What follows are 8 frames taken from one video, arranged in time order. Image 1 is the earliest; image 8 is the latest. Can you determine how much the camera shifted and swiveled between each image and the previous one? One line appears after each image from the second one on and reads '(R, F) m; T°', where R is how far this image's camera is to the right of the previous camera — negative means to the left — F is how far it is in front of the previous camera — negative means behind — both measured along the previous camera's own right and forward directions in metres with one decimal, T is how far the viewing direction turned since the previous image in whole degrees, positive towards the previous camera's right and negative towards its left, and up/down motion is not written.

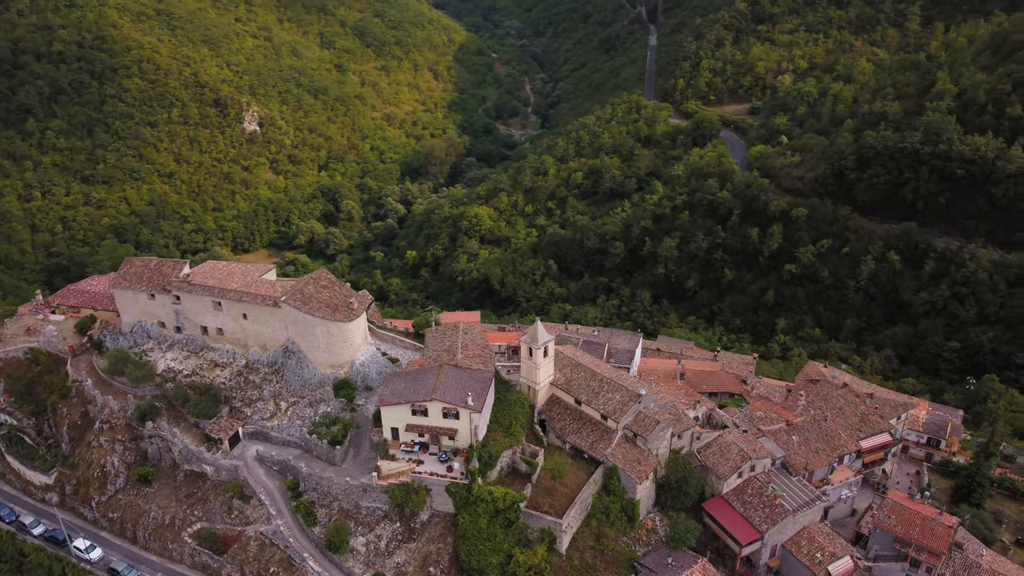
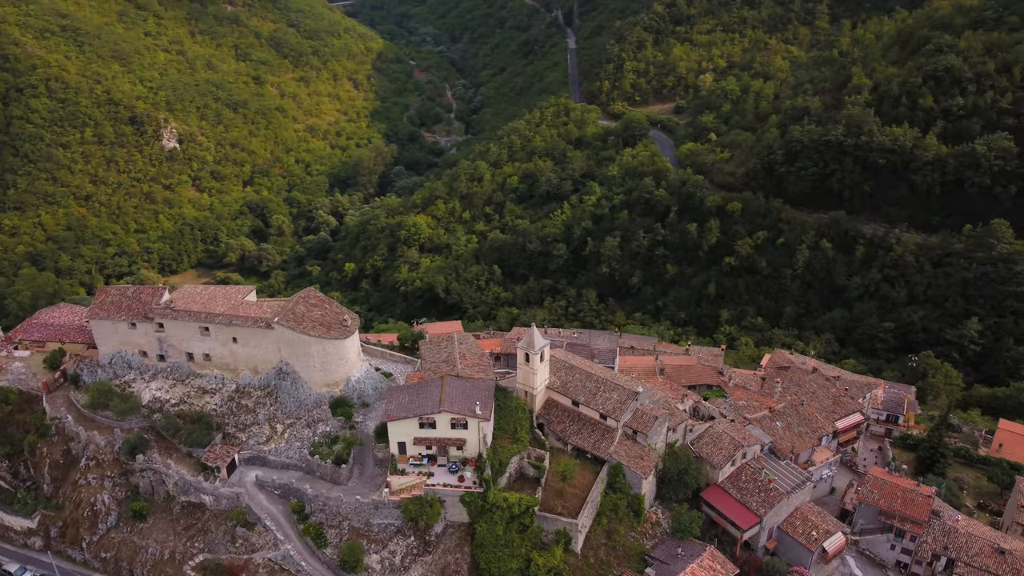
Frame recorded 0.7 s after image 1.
(-2.3, -0.2) m; +6°
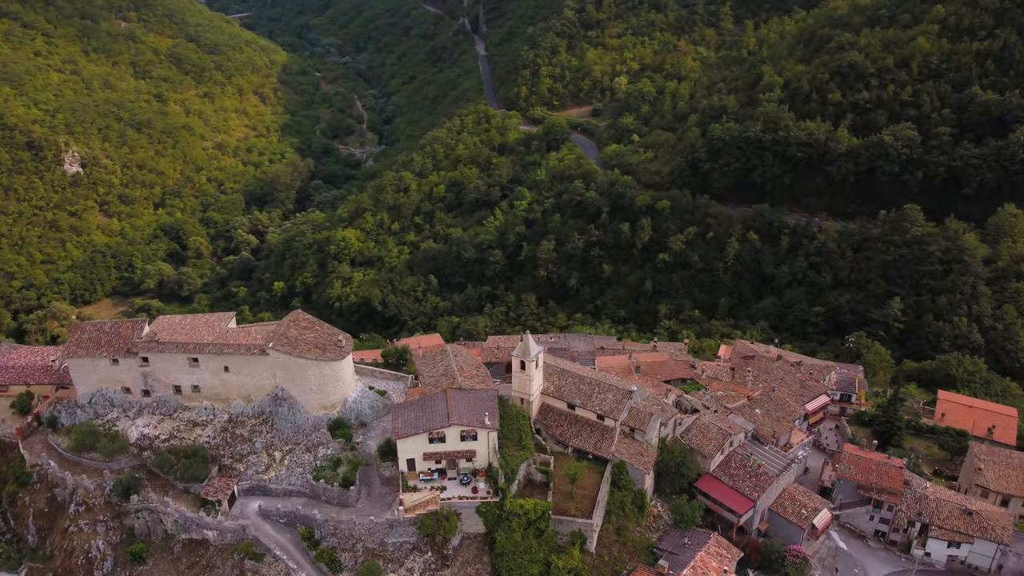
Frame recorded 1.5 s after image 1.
(-2.6, -0.2) m; +6°
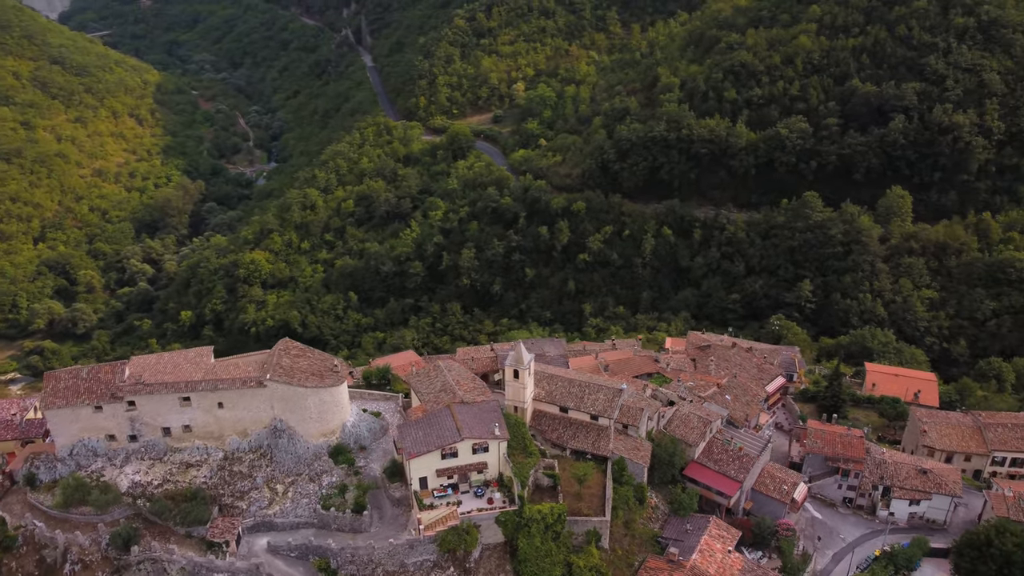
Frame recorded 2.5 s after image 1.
(-3.3, -0.2) m; +8°
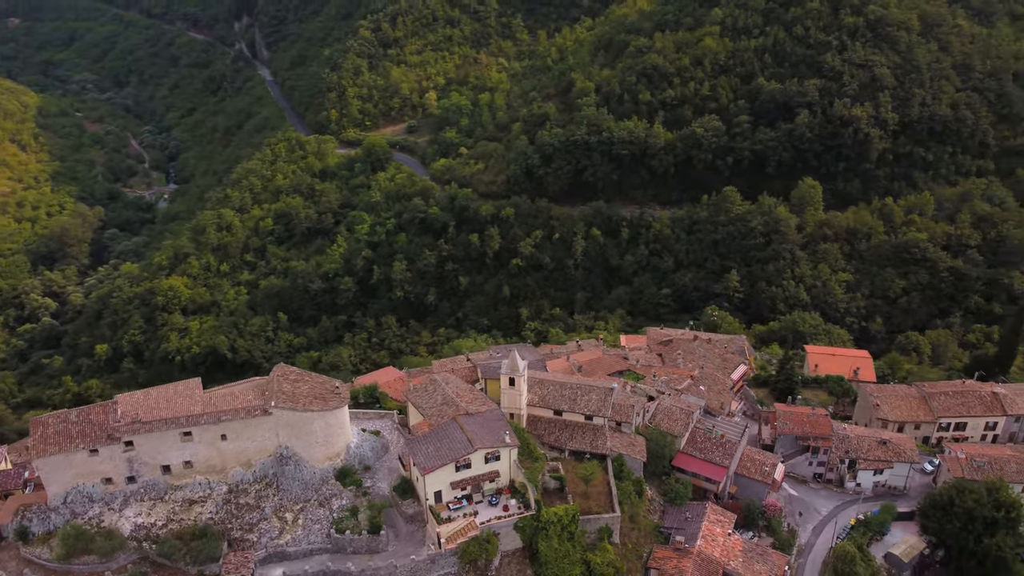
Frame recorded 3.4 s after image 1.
(-2.9, -0.2) m; +7°
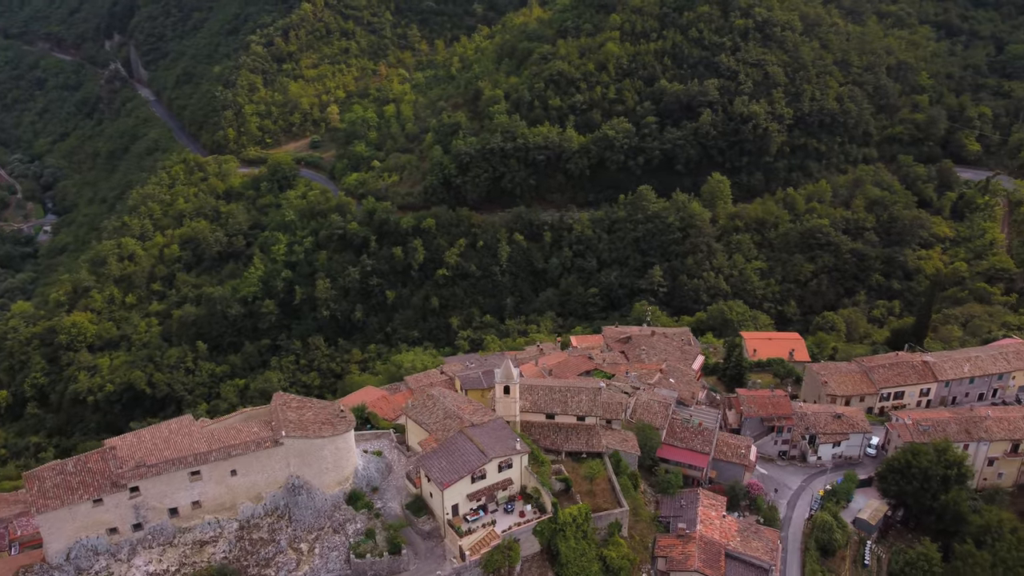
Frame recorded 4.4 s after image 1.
(-3.3, -0.2) m; +8°
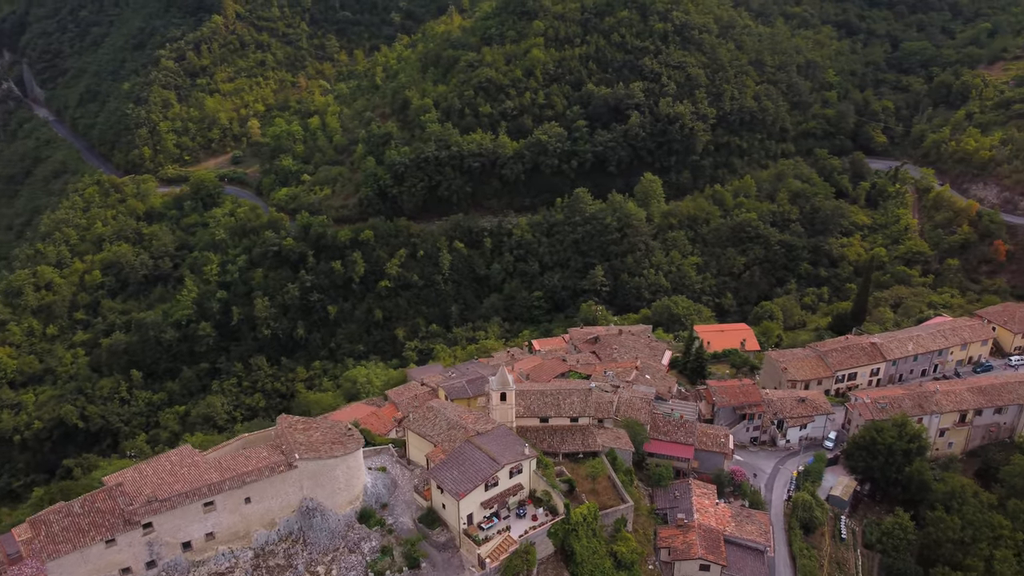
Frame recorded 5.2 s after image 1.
(-2.6, -0.2) m; +6°
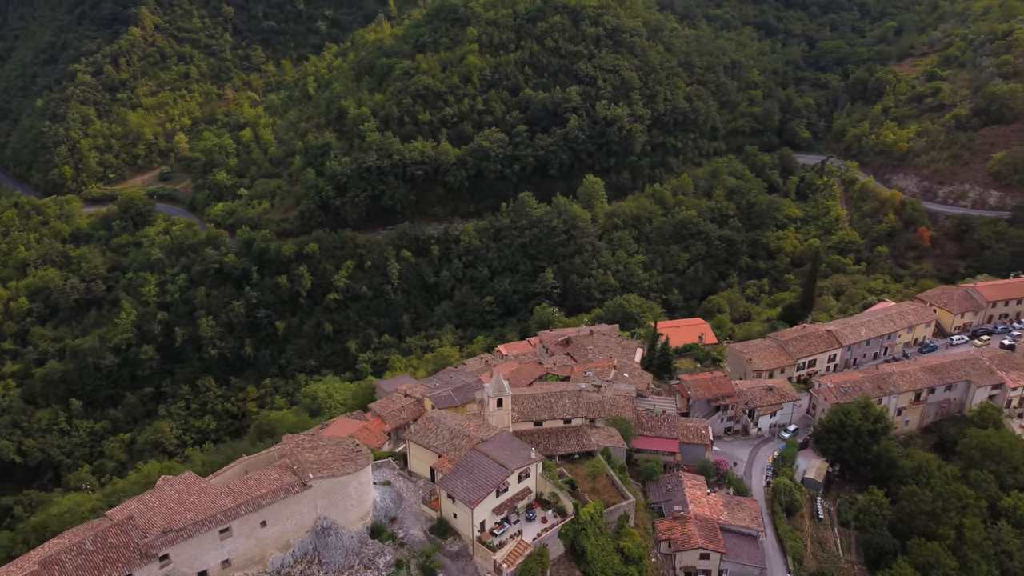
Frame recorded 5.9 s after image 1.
(-2.3, -0.2) m; +5°
